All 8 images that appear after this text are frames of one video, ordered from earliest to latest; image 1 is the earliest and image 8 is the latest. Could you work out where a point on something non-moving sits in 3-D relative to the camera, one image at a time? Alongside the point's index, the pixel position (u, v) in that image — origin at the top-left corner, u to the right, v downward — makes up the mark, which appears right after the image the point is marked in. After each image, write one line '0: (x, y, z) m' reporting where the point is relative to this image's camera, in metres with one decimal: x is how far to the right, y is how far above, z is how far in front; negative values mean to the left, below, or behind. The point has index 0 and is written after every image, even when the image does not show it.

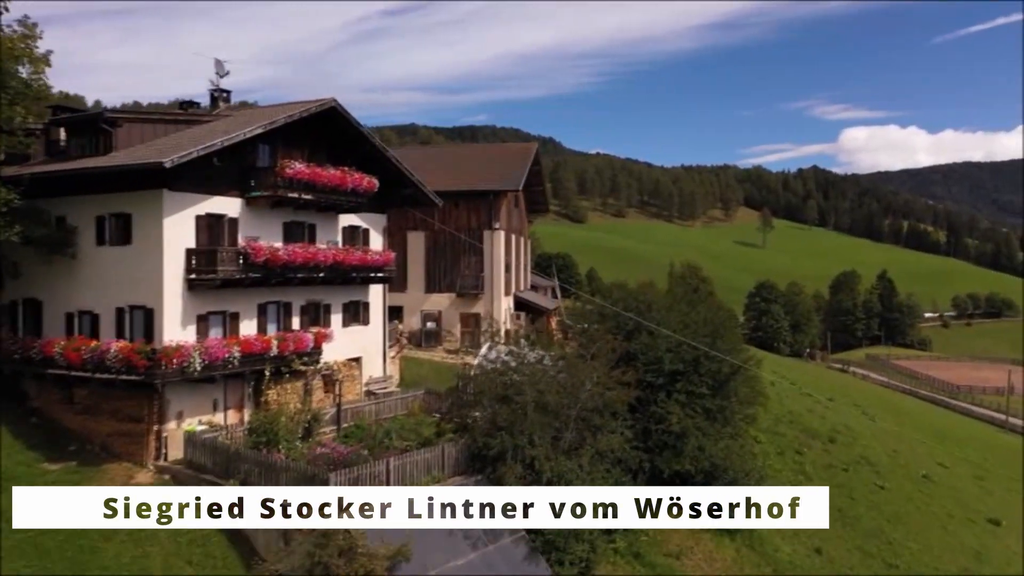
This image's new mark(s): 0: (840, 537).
0: (+7.6, -5.8, +18.7) m
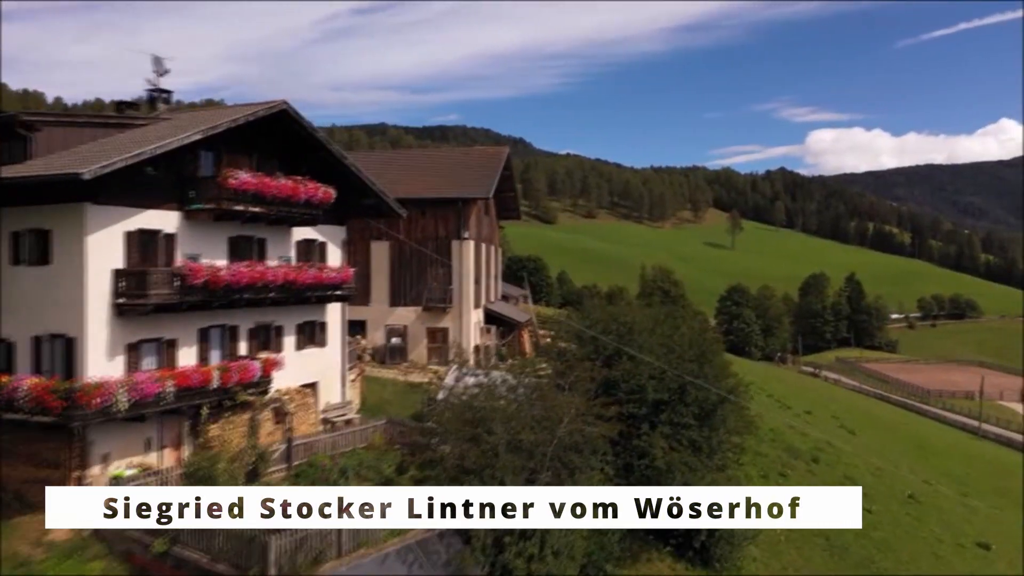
0: (+6.9, -6.0, +18.4) m
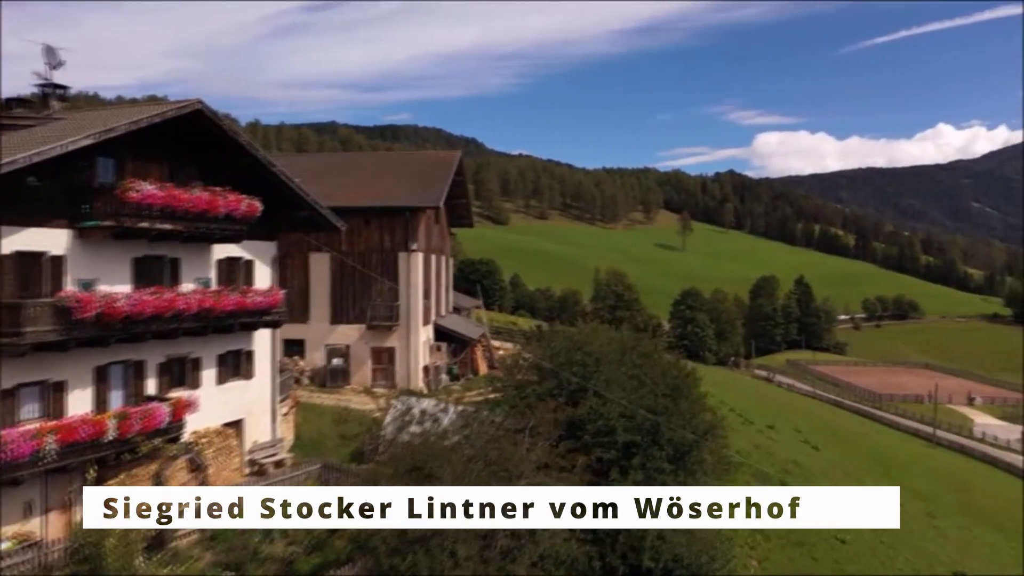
0: (+5.9, -6.2, +18.1) m
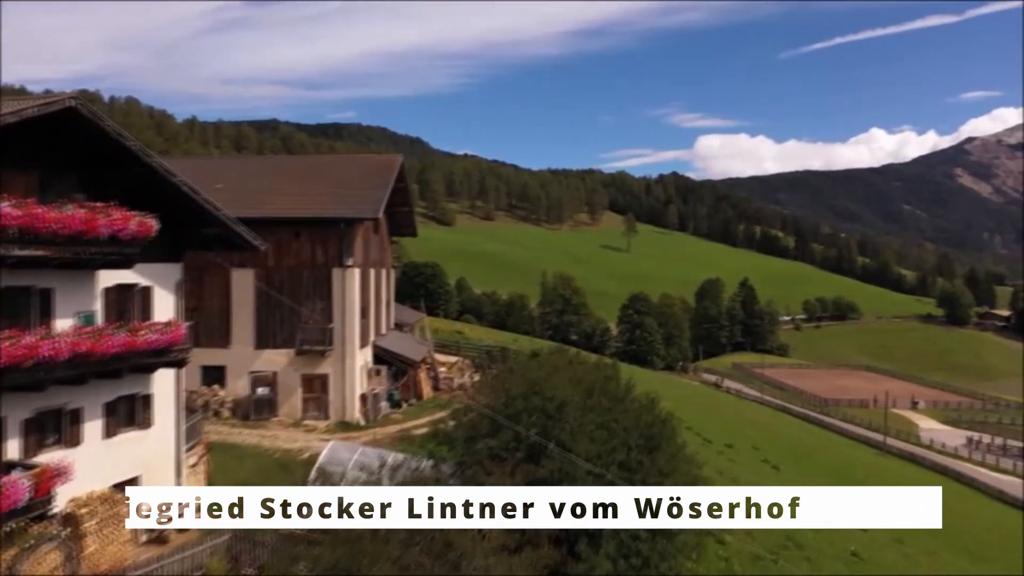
0: (+4.7, -6.3, +17.6) m
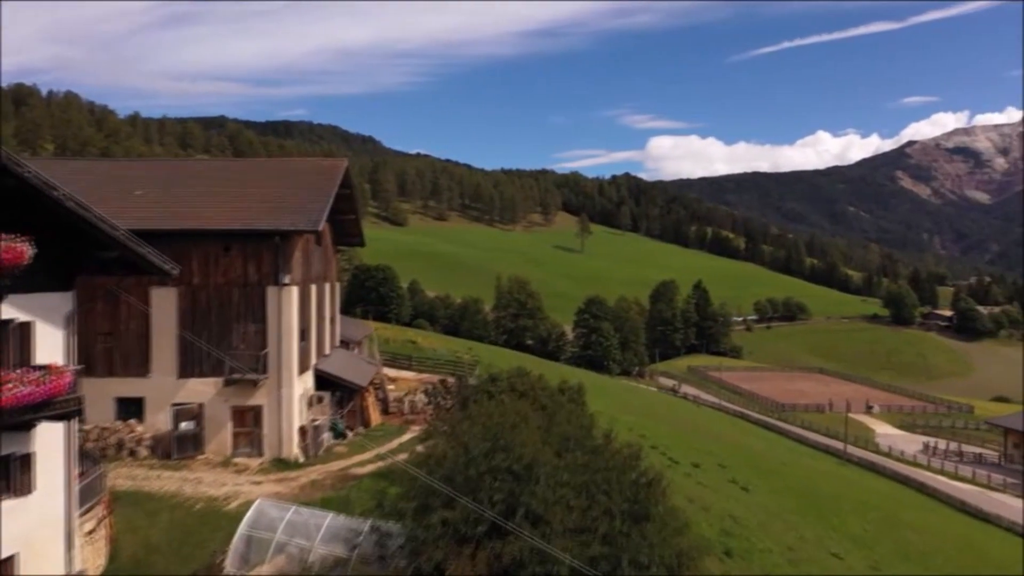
0: (+3.8, -6.5, +17.1) m
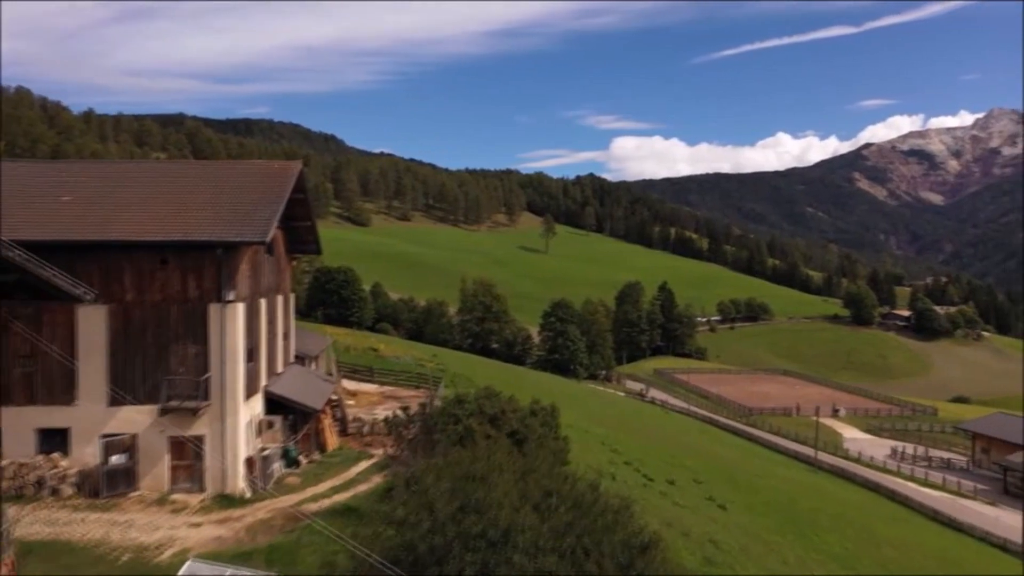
0: (+3.1, -6.6, +16.7) m
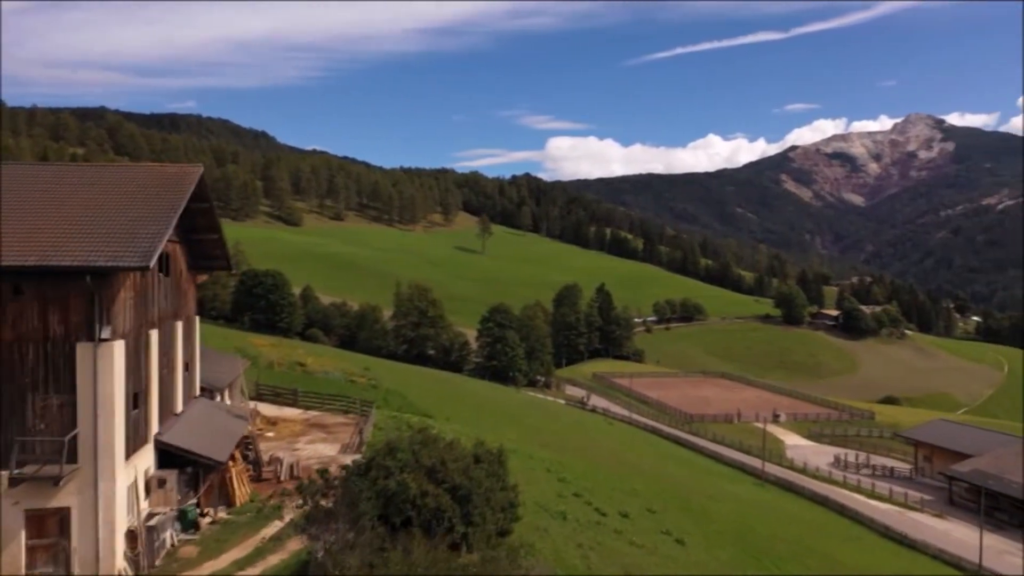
0: (+2.0, -6.8, +15.8) m
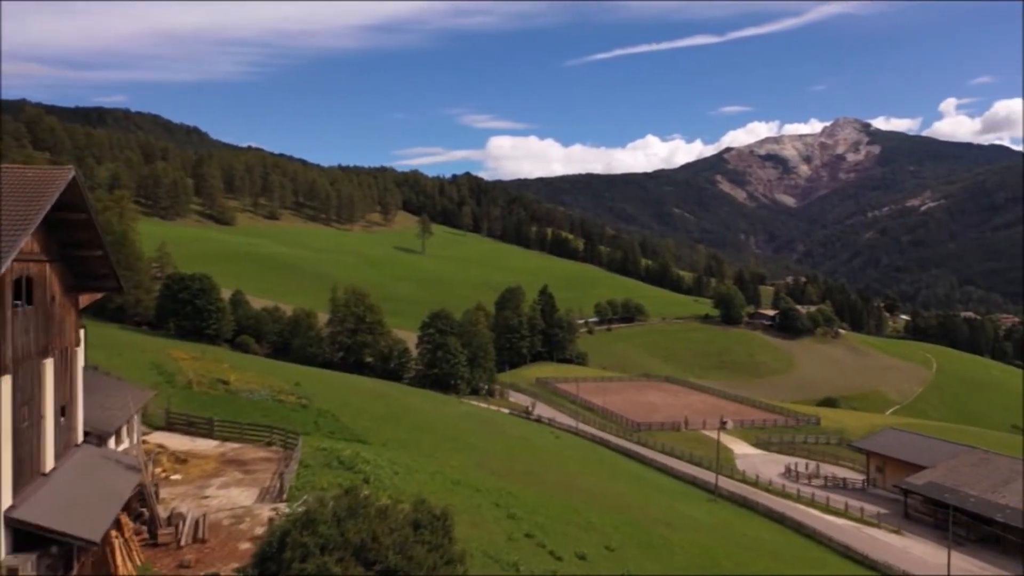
0: (+1.0, -7.0, +14.8) m
